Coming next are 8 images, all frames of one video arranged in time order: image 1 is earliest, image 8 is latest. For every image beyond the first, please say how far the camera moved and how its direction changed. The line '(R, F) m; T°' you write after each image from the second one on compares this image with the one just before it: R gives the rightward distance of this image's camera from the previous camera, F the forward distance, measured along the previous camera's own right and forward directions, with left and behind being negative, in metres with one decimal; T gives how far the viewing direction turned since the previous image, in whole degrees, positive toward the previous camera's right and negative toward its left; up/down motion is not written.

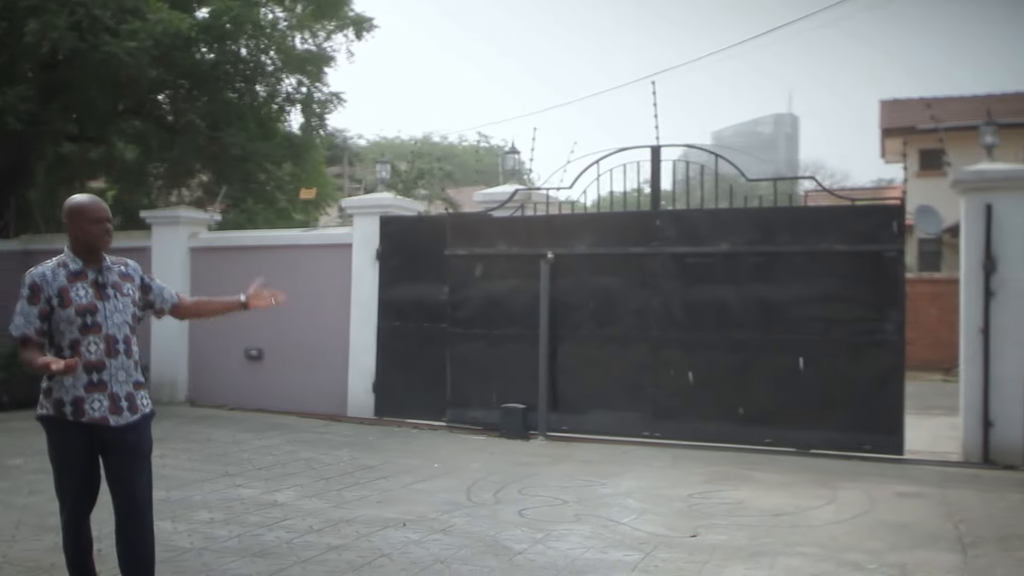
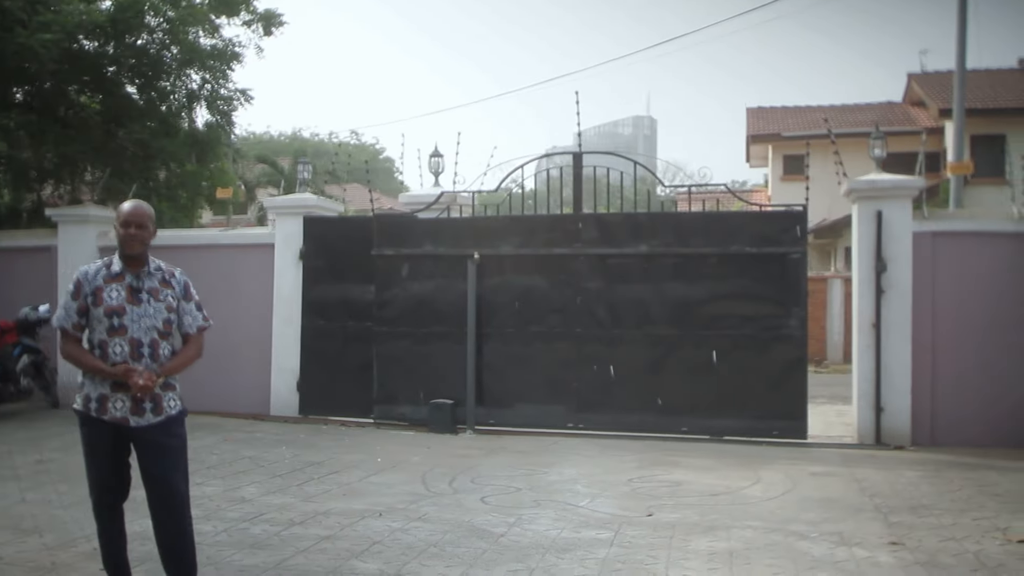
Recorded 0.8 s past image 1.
(-0.6, -0.3) m; +8°
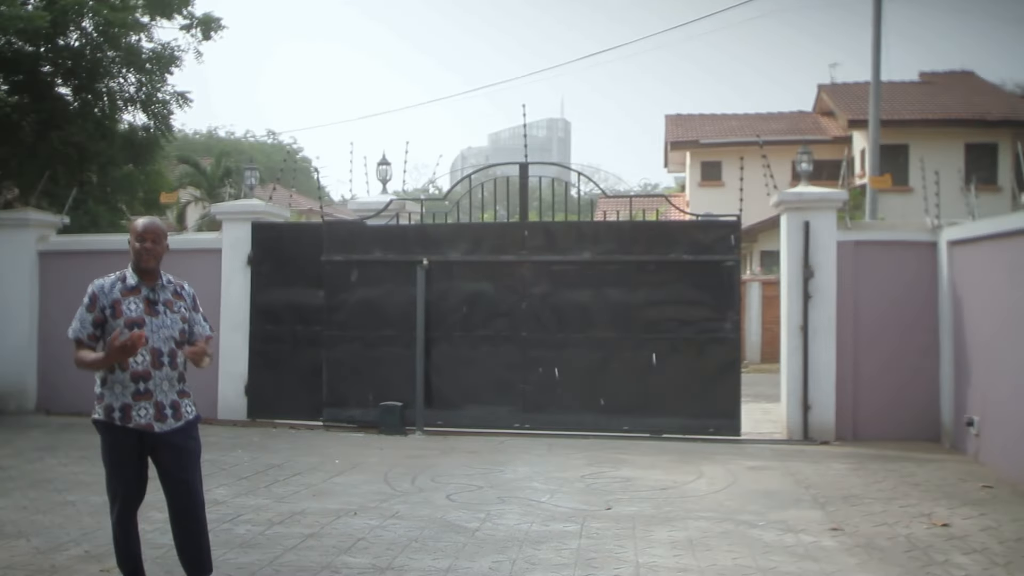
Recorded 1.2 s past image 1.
(-0.3, -0.3) m; +5°
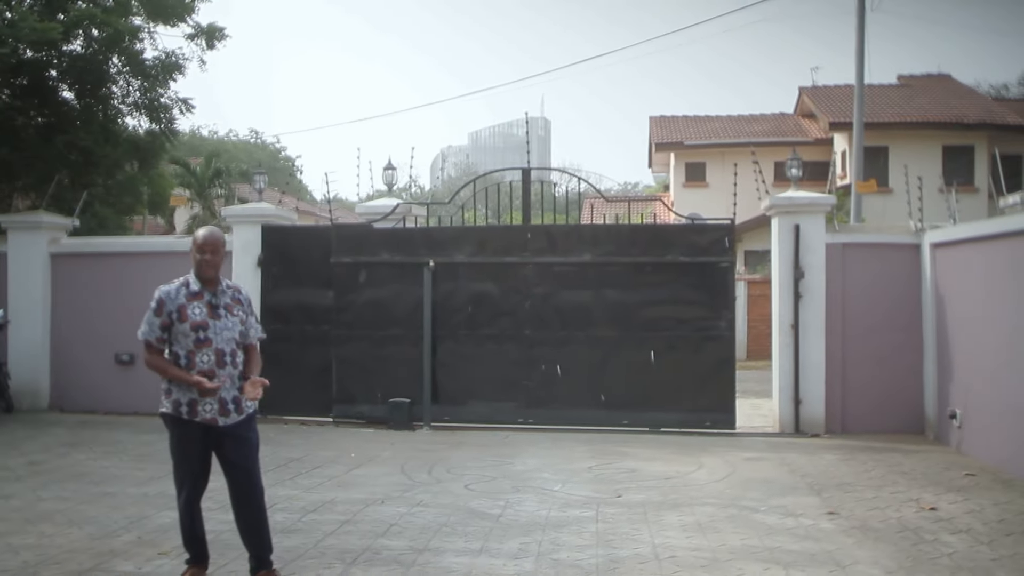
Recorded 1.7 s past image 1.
(-0.2, -0.4) m; +1°
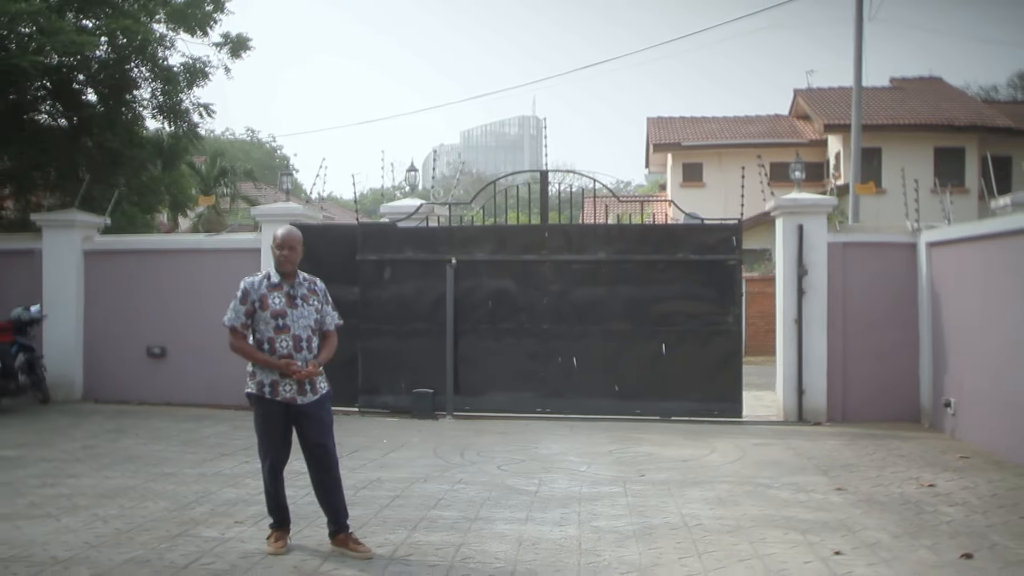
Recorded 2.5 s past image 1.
(-0.3, -0.5) m; +1°
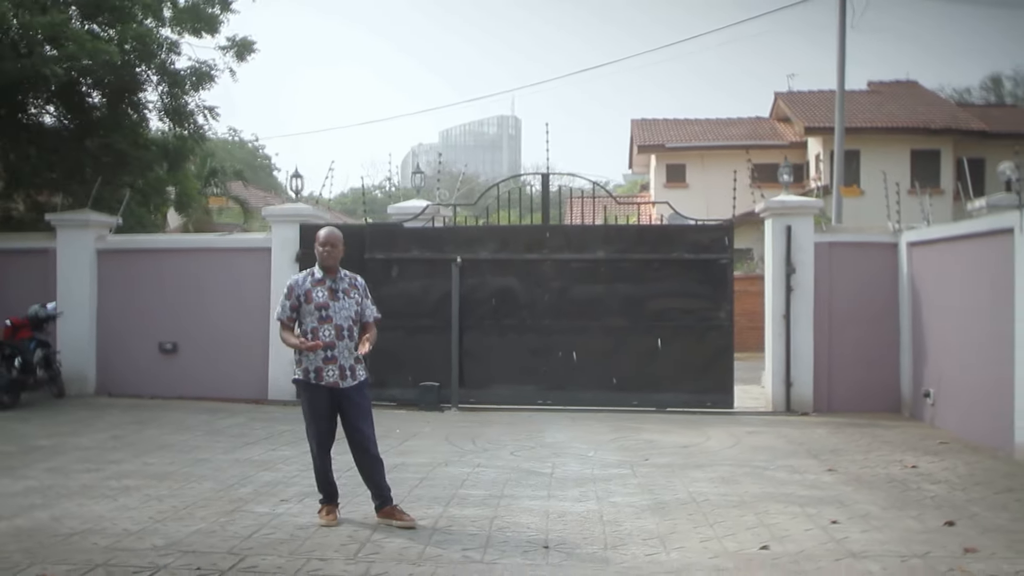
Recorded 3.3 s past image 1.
(-0.3, -0.5) m; +1°
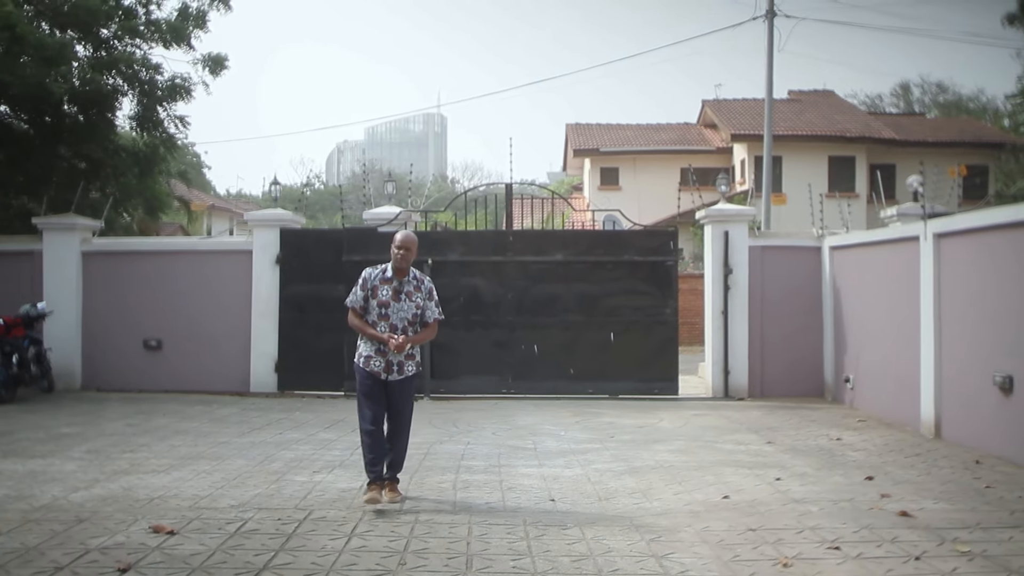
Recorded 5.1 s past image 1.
(-0.5, -1.1) m; +4°
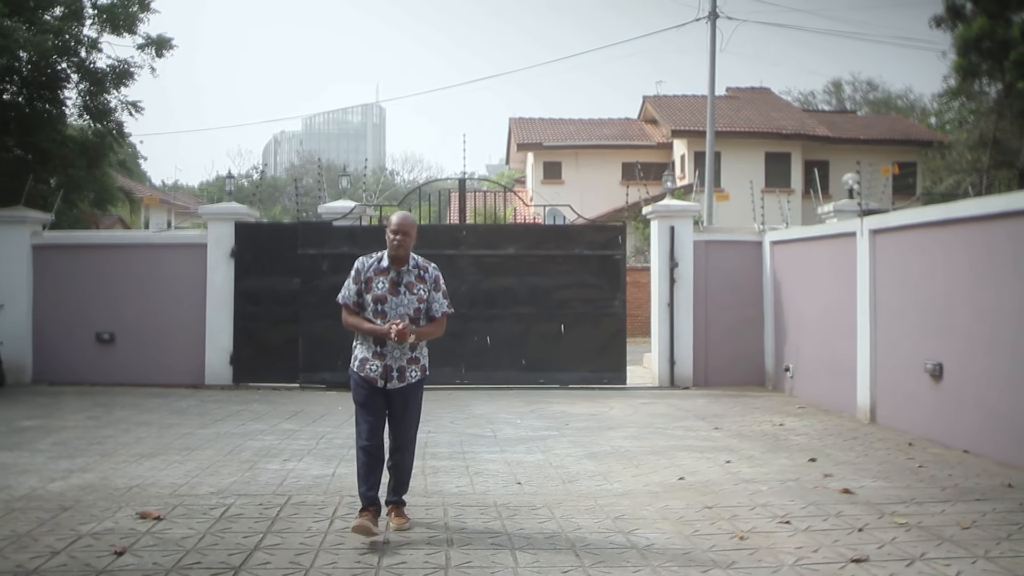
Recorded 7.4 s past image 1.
(-0.2, -0.3) m; +4°
